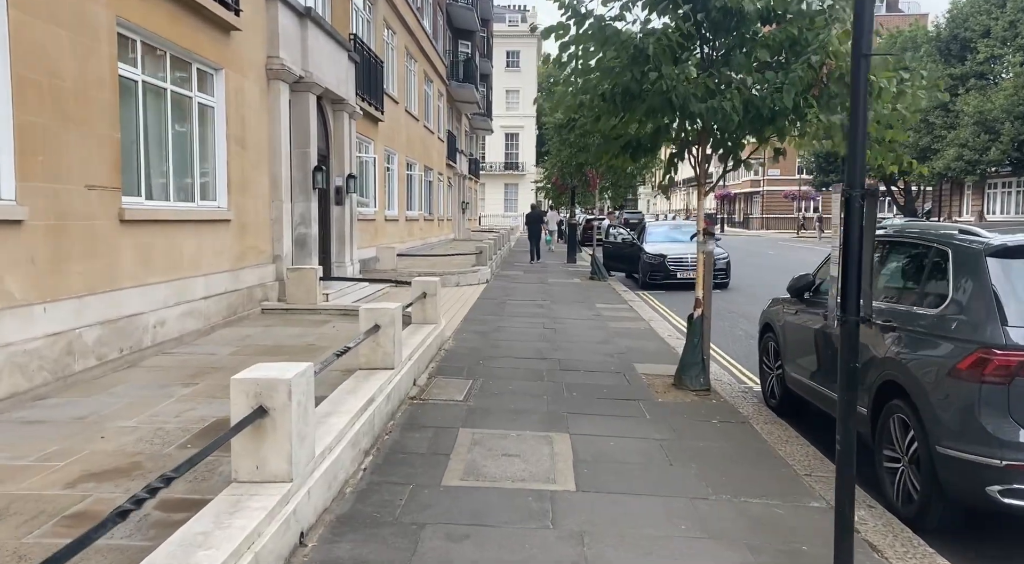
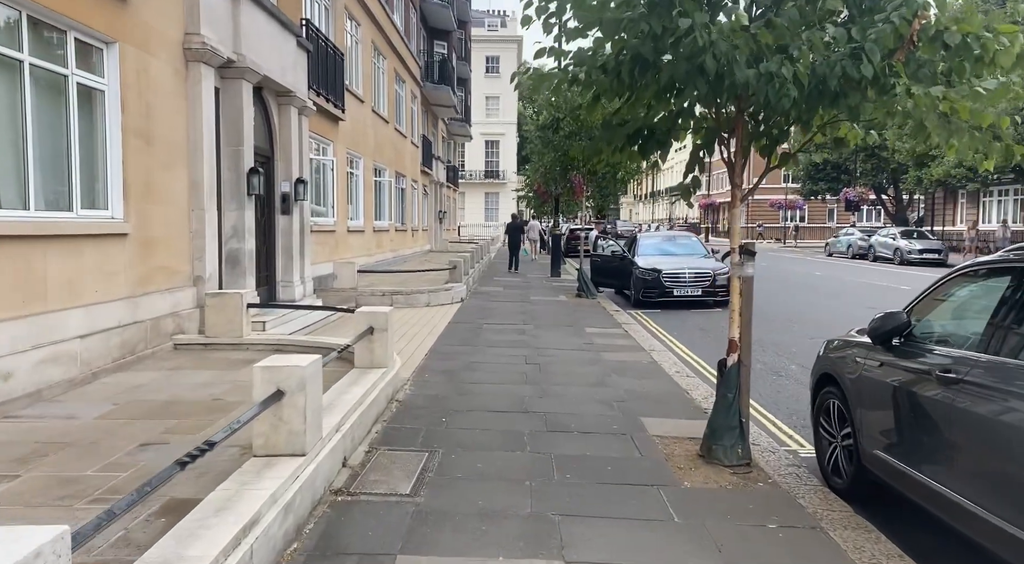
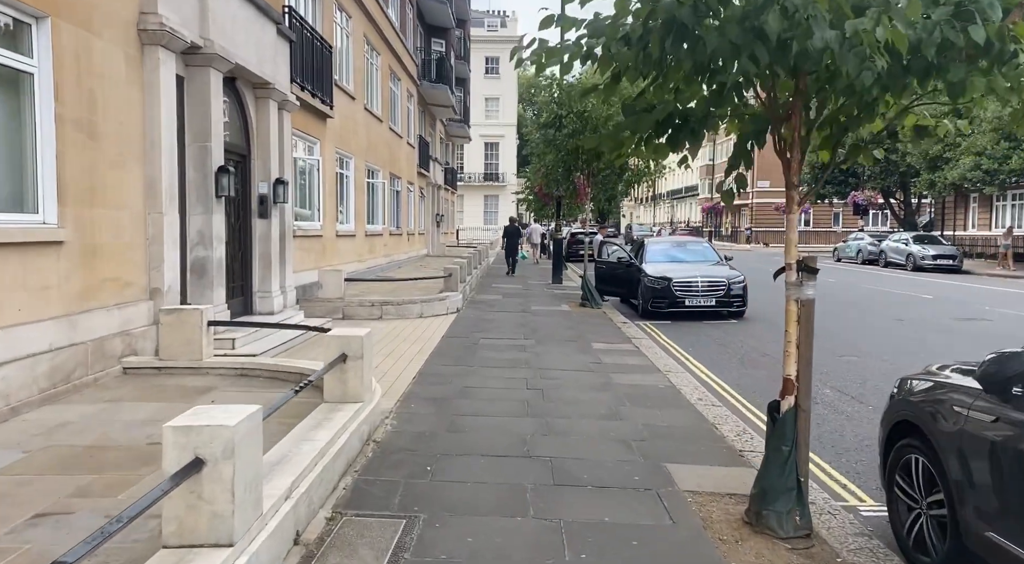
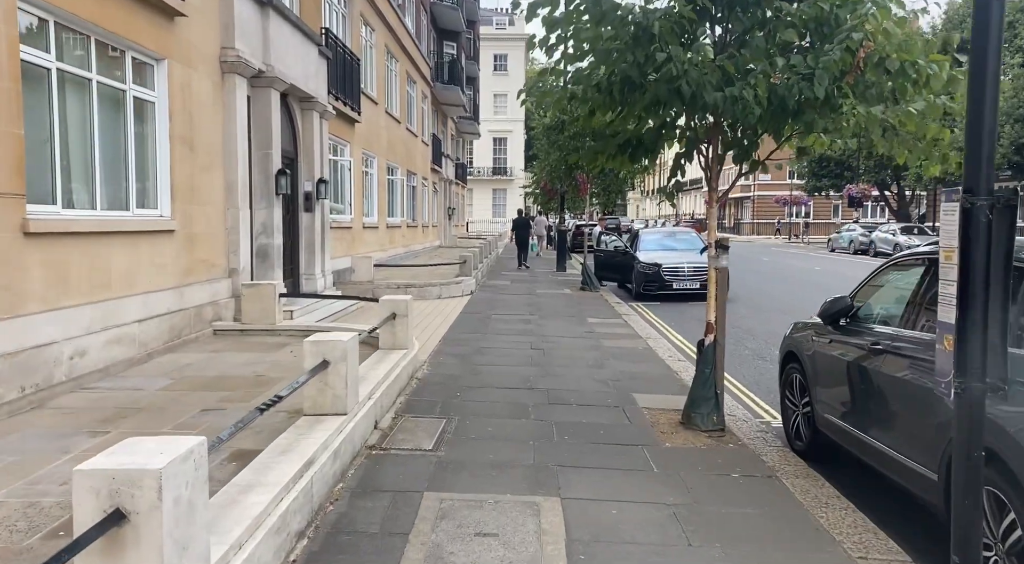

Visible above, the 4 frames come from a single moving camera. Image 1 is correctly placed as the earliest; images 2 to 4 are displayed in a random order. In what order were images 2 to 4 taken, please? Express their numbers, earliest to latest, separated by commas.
4, 2, 3
